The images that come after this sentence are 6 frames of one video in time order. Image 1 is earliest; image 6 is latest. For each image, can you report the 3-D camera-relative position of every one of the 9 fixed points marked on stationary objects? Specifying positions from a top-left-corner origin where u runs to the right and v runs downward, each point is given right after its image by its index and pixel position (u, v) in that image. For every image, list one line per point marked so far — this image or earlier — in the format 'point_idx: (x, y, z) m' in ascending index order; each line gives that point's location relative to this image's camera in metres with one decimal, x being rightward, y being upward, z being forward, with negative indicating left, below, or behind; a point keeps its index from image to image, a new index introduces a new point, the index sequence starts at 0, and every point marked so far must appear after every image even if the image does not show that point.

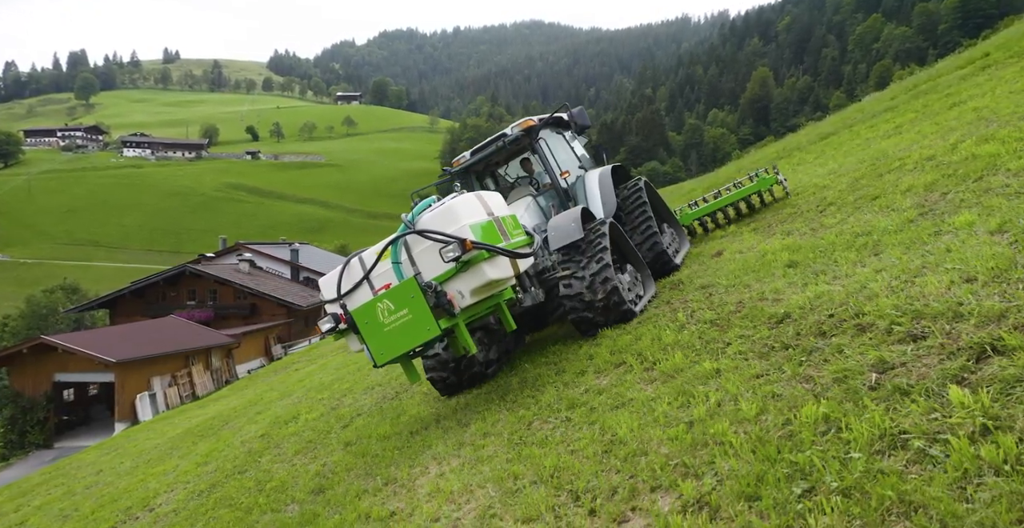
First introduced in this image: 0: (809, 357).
0: (+1.2, -0.4, +2.1) m
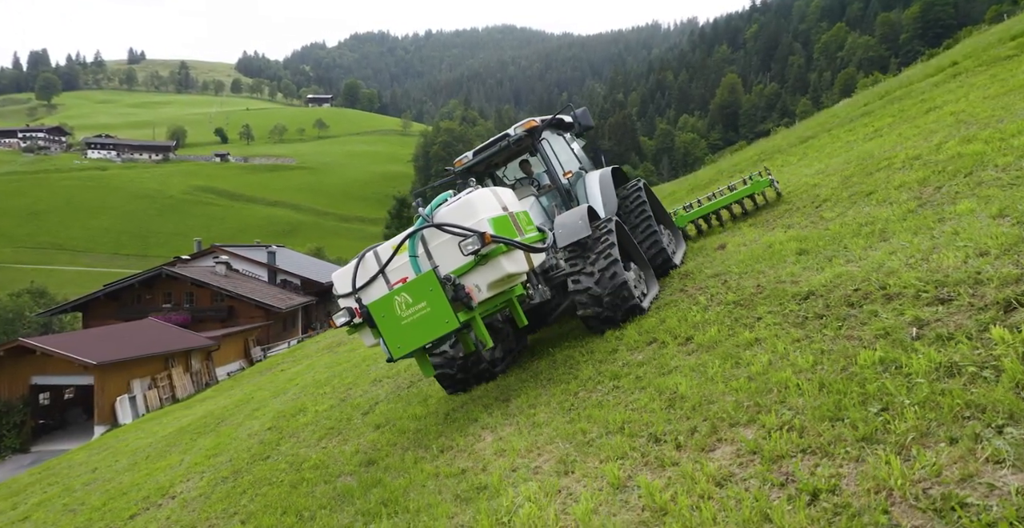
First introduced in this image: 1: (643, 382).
0: (+1.4, -0.2, +2.4) m
1: (+0.6, -0.6, +2.7) m
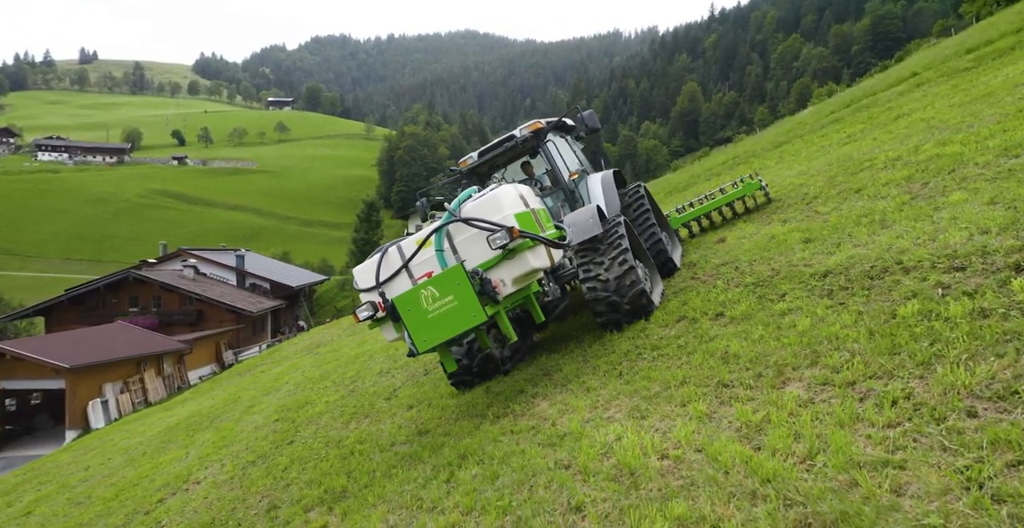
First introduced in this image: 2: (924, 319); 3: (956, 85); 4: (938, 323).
0: (+1.8, -0.1, +2.7) m
1: (+1.0, -0.5, +3.0) m
2: (+1.5, -0.2, +2.1) m
3: (+9.4, +3.8, +11.8) m
4: (+1.6, -0.2, +2.0) m
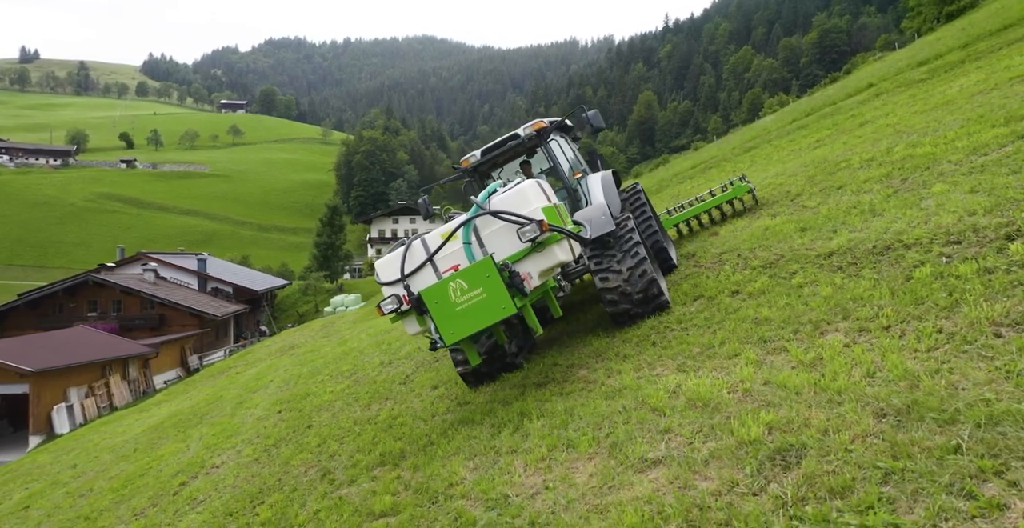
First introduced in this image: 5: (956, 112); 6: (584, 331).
0: (+2.1, 0.0, +3.1) m
1: (+1.3, -0.4, +3.4) m
2: (+1.9, -0.1, +2.4) m
3: (+9.3, +3.9, +12.6) m
4: (+1.9, -0.1, +2.4) m
5: (+7.7, +2.6, +9.5) m
6: (+0.5, -0.6, +4.3) m
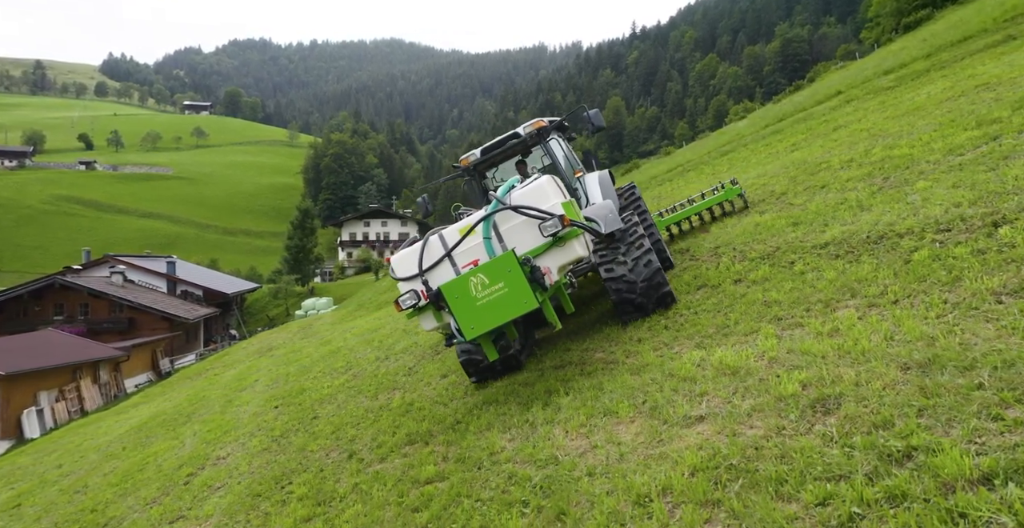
0: (+2.2, +0.1, +3.4) m
1: (+1.4, -0.3, +3.6) m
2: (+2.1, 0.0, +2.7) m
3: (+9.0, +3.9, +13.2) m
4: (+2.1, 0.0, +2.6) m
5: (+7.6, +2.7, +9.9) m
6: (+0.6, -0.5, +4.5) m
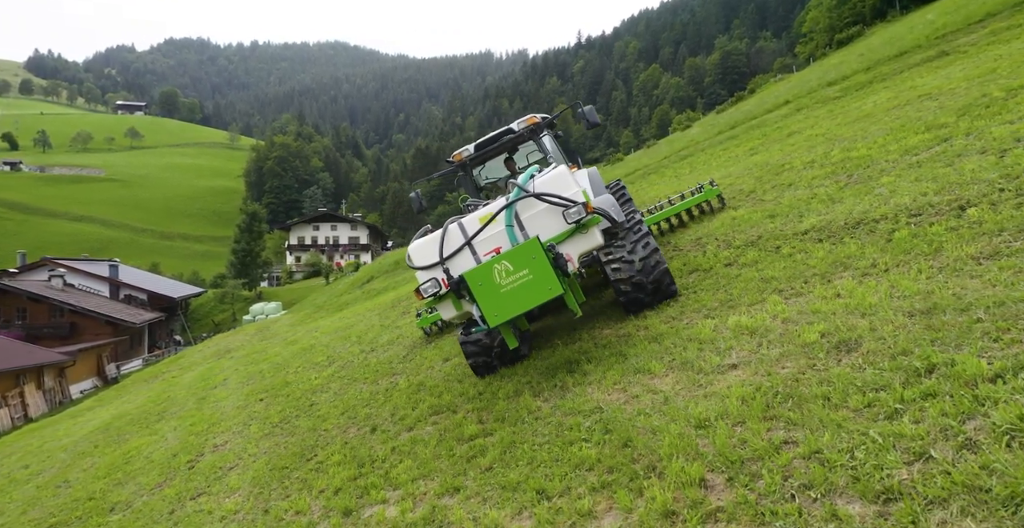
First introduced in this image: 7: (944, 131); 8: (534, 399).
0: (+2.4, +0.2, +3.8) m
1: (+1.5, -0.1, +3.9) m
2: (+2.2, +0.1, +3.1) m
3: (+8.5, +4.0, +14.0) m
4: (+2.2, +0.1, +3.0) m
5: (+7.2, +2.8, +10.7) m
6: (+0.7, -0.4, +4.8) m
7: (+5.8, +1.8, +7.4) m
8: (+0.1, -0.7, +3.0) m
